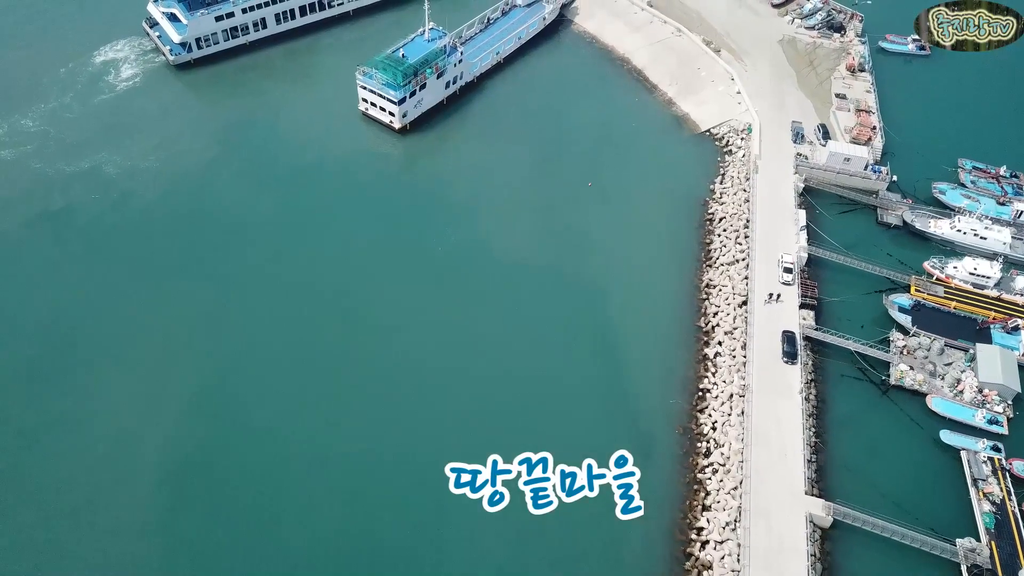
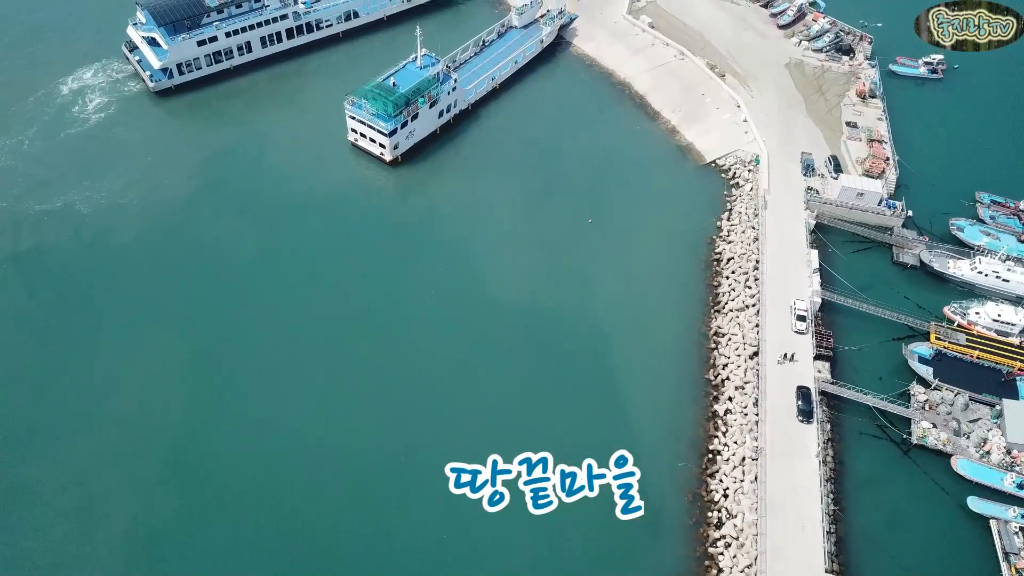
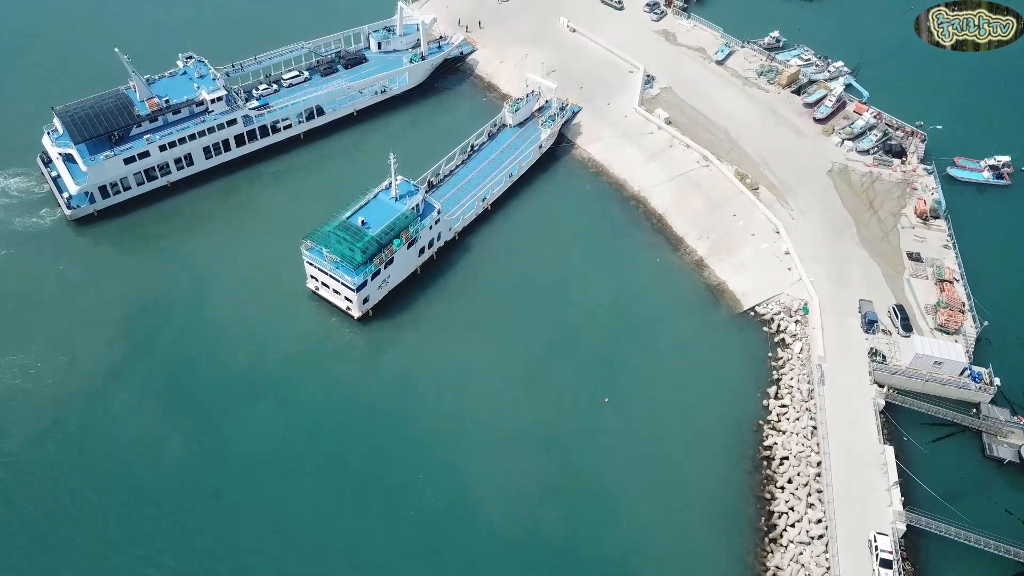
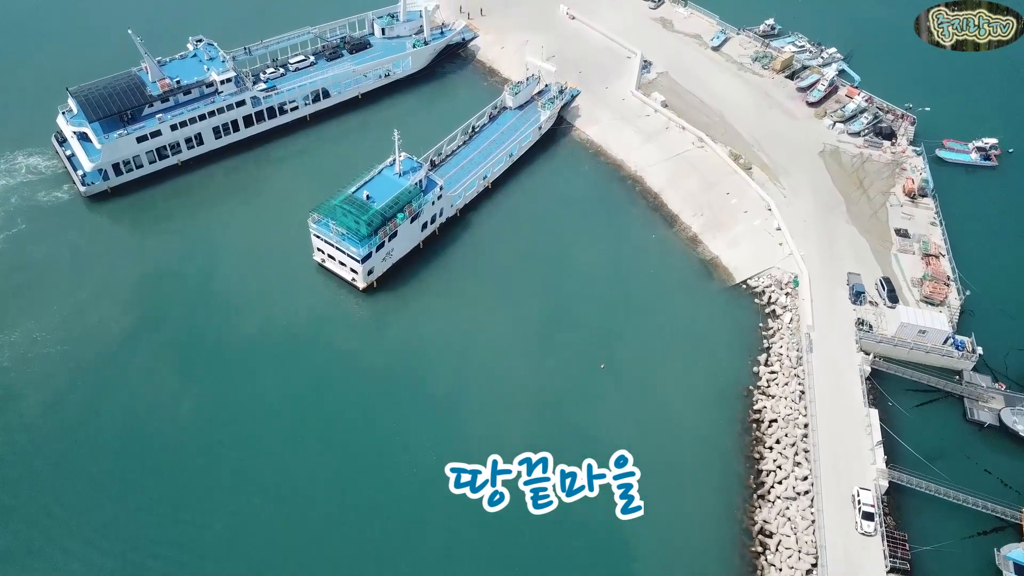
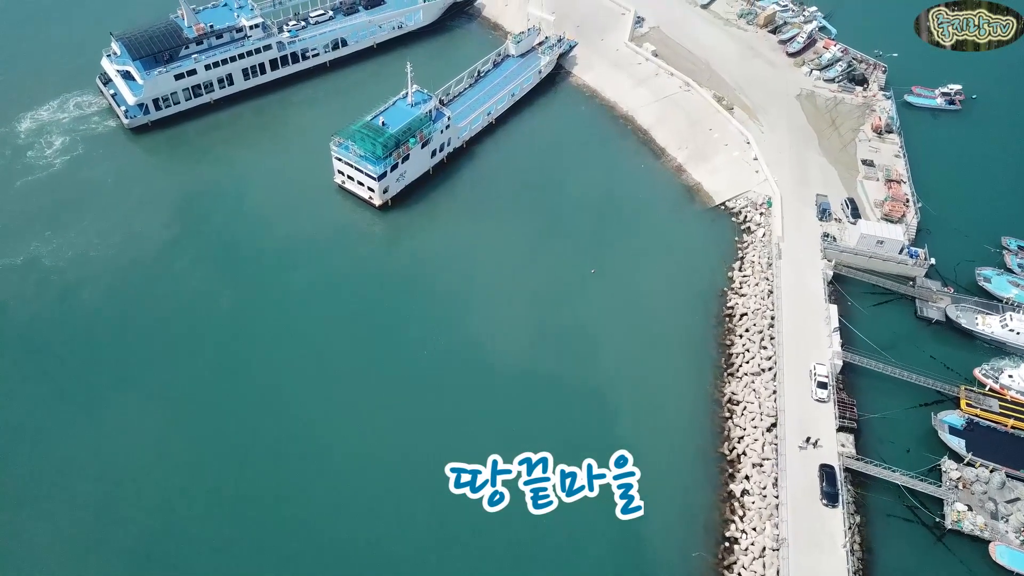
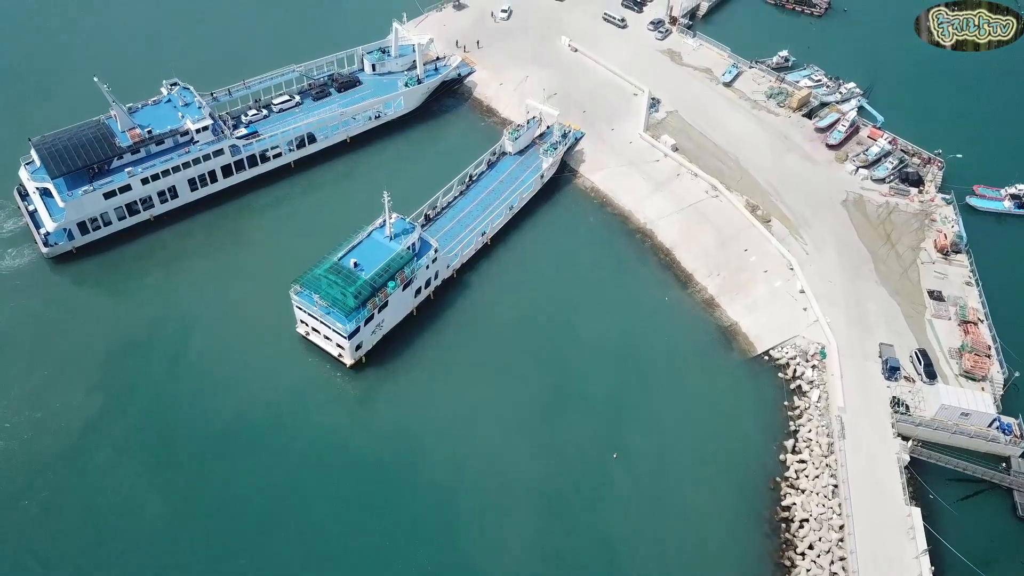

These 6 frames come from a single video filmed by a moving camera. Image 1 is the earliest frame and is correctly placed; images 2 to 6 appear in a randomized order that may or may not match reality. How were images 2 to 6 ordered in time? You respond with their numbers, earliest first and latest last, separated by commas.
2, 5, 4, 3, 6
